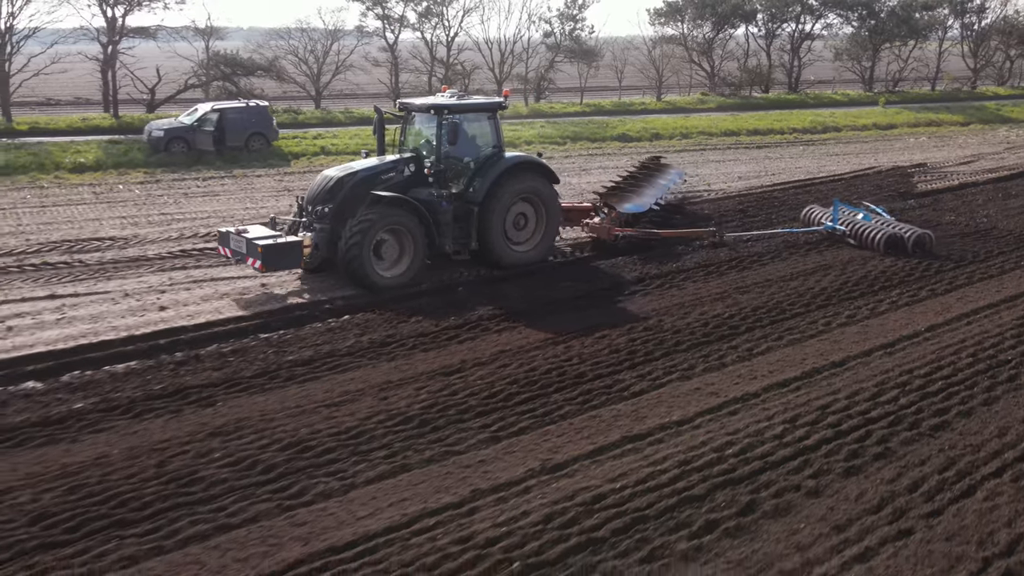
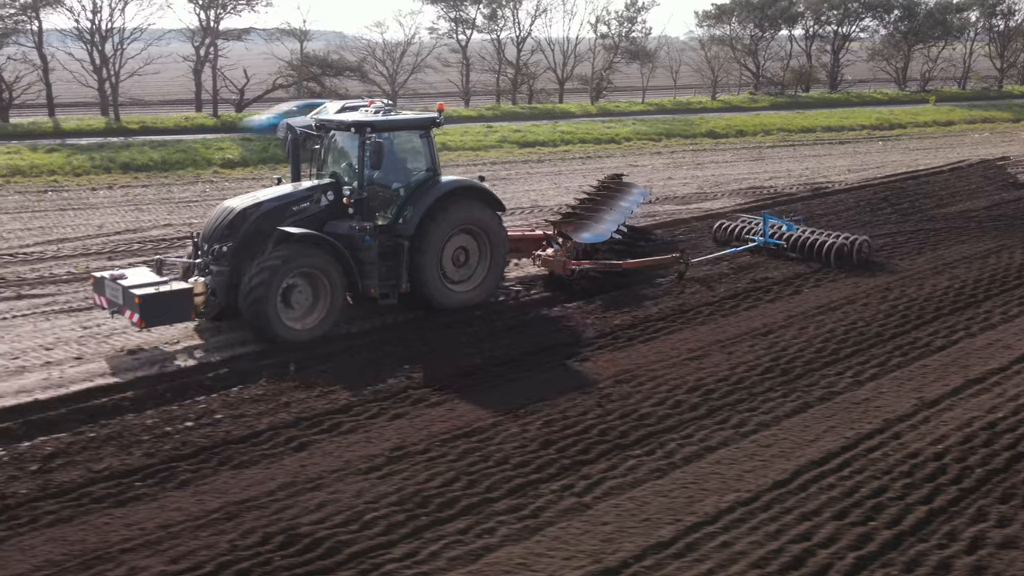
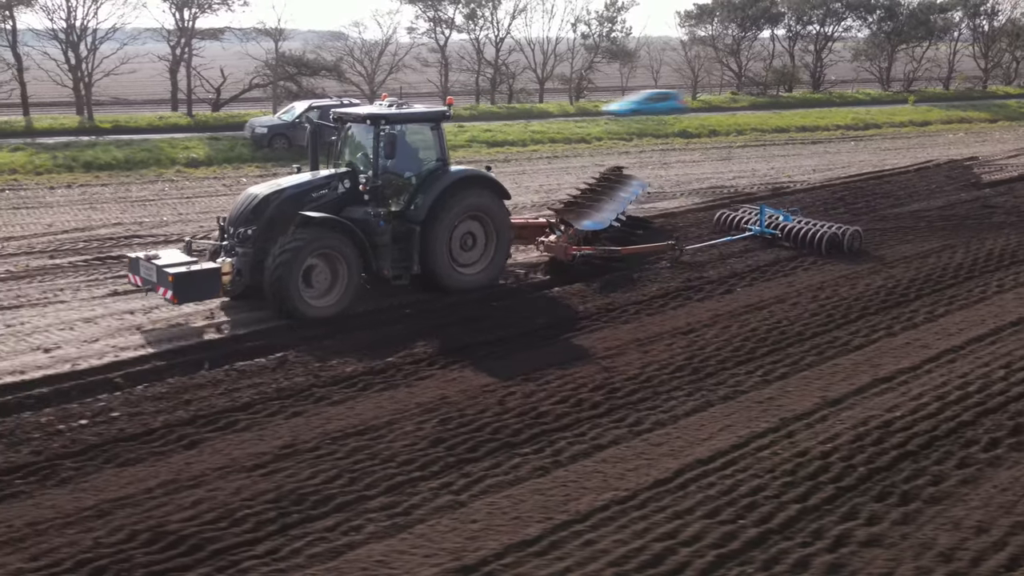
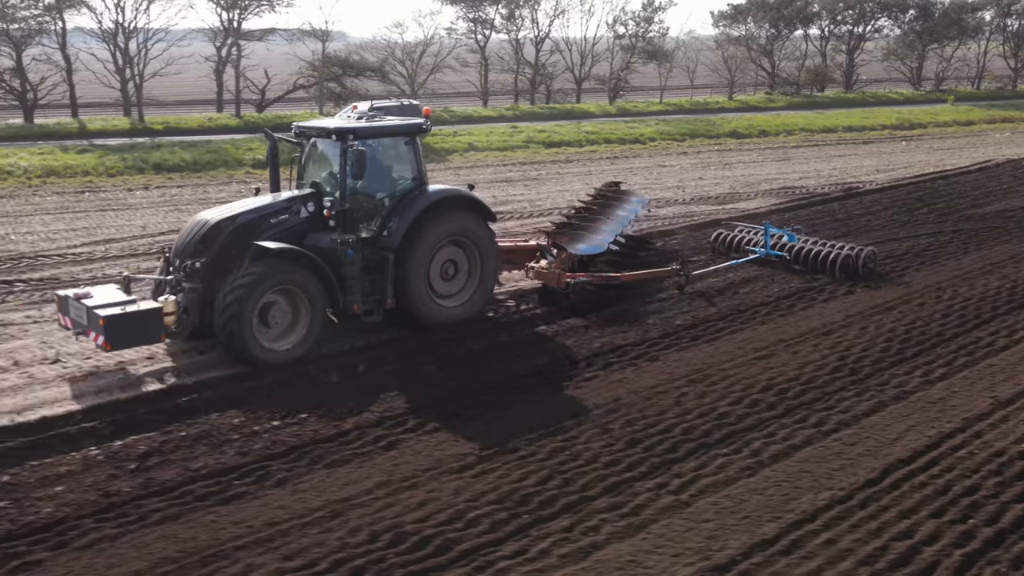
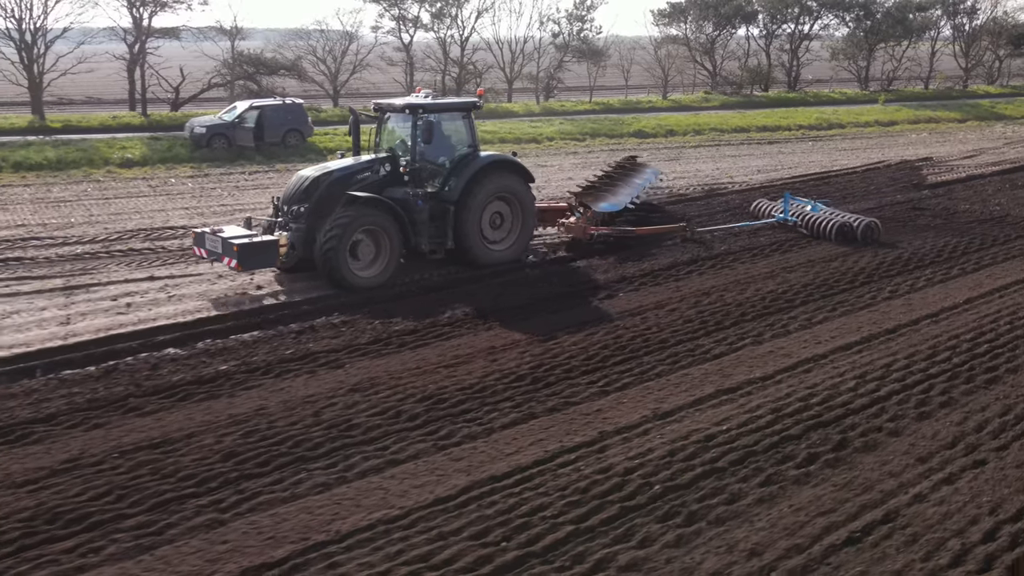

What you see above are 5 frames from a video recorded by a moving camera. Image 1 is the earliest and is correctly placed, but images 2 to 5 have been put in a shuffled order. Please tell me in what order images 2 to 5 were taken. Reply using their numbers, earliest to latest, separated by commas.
5, 3, 2, 4
